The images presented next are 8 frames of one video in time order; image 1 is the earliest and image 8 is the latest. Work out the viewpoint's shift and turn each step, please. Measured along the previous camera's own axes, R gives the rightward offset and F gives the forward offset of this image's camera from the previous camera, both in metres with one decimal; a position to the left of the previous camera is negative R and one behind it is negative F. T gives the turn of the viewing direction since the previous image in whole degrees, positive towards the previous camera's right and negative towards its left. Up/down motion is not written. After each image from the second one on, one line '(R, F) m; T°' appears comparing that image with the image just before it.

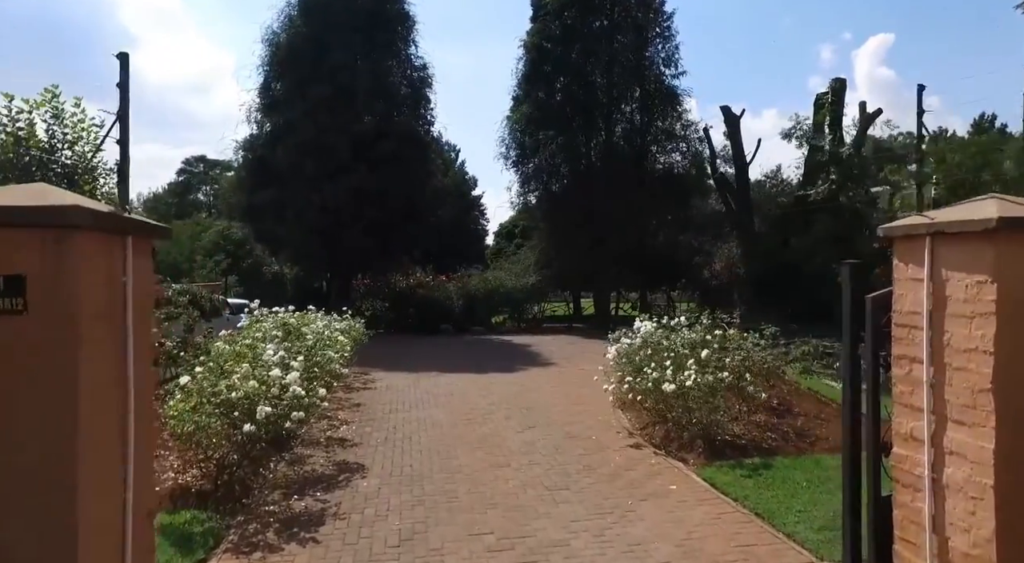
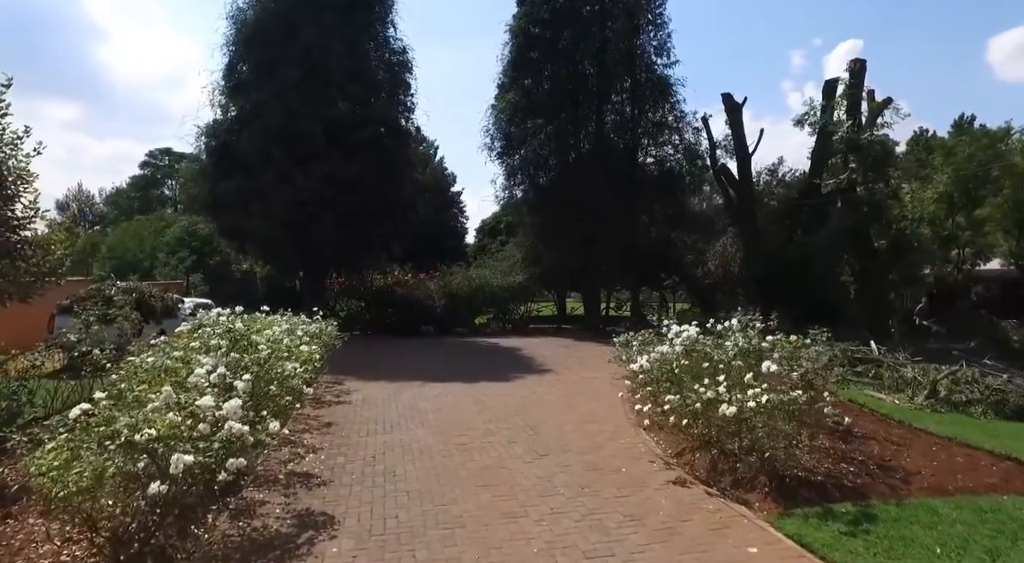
(-0.3, +1.3) m; +2°
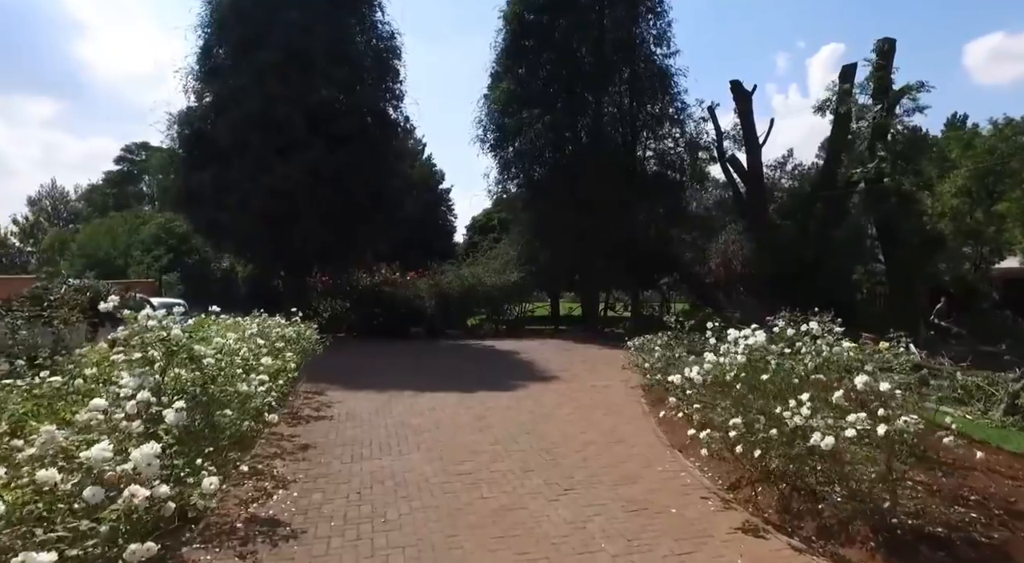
(-0.2, +1.1) m; +1°
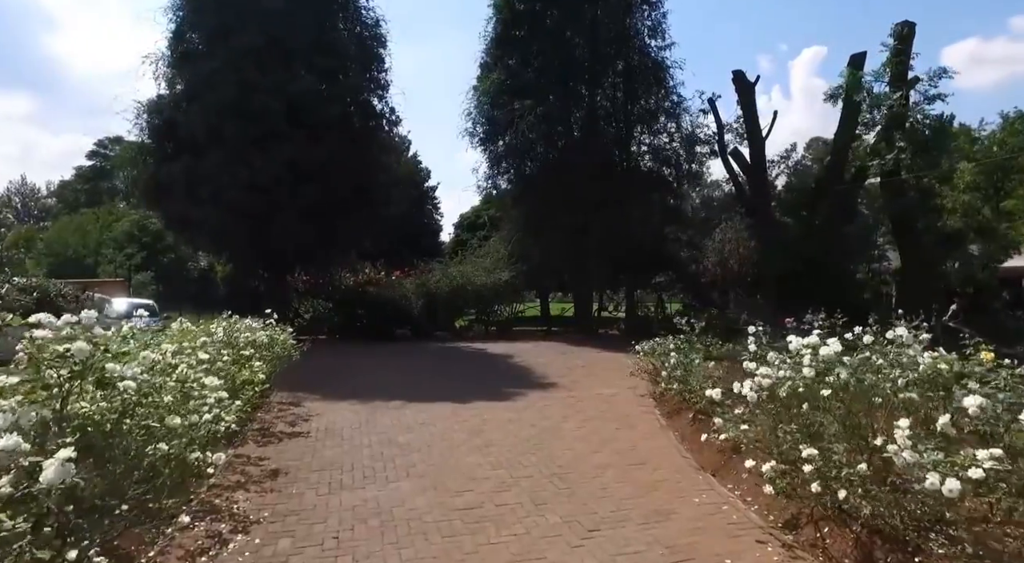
(-0.2, +0.9) m; +1°
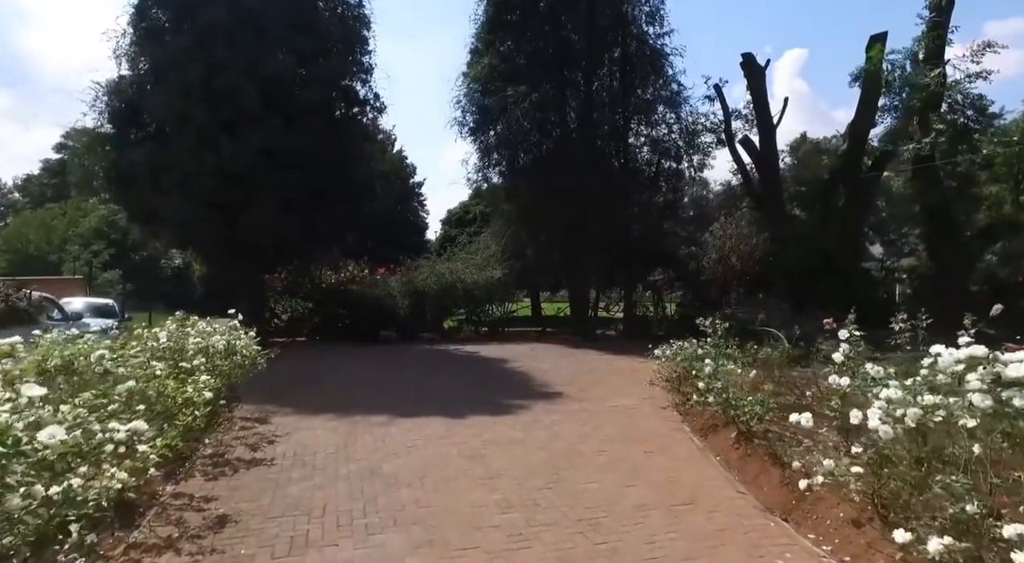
(-0.2, +1.1) m; +1°
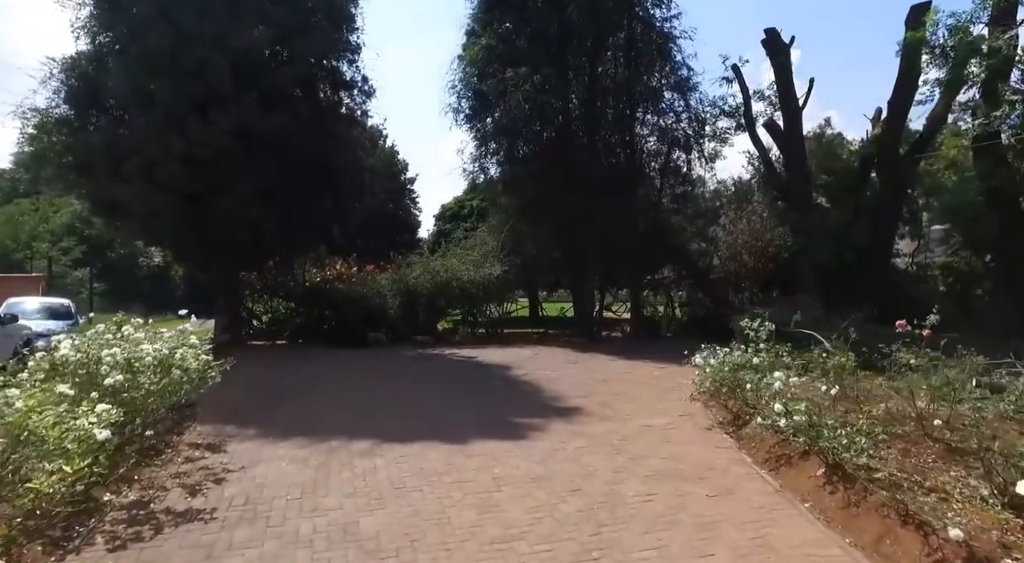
(-0.2, +1.3) m; +1°
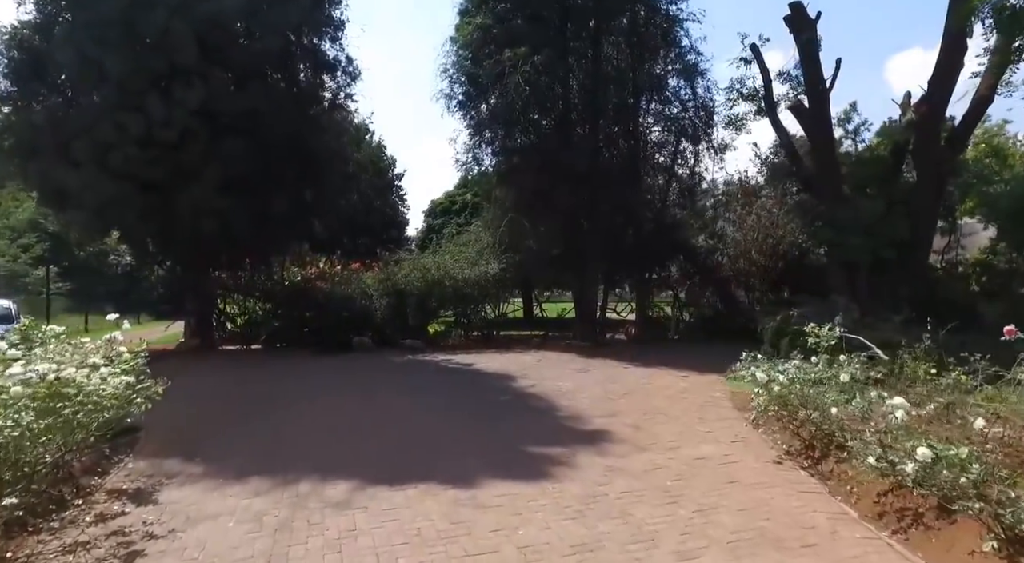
(-0.2, +1.3) m; +1°
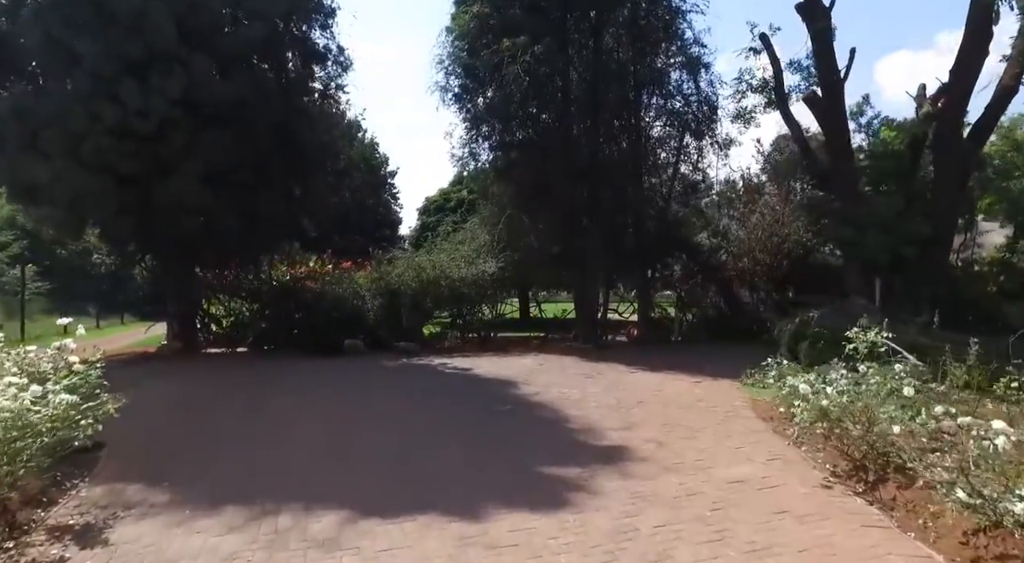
(-0.1, +0.6) m; +1°
